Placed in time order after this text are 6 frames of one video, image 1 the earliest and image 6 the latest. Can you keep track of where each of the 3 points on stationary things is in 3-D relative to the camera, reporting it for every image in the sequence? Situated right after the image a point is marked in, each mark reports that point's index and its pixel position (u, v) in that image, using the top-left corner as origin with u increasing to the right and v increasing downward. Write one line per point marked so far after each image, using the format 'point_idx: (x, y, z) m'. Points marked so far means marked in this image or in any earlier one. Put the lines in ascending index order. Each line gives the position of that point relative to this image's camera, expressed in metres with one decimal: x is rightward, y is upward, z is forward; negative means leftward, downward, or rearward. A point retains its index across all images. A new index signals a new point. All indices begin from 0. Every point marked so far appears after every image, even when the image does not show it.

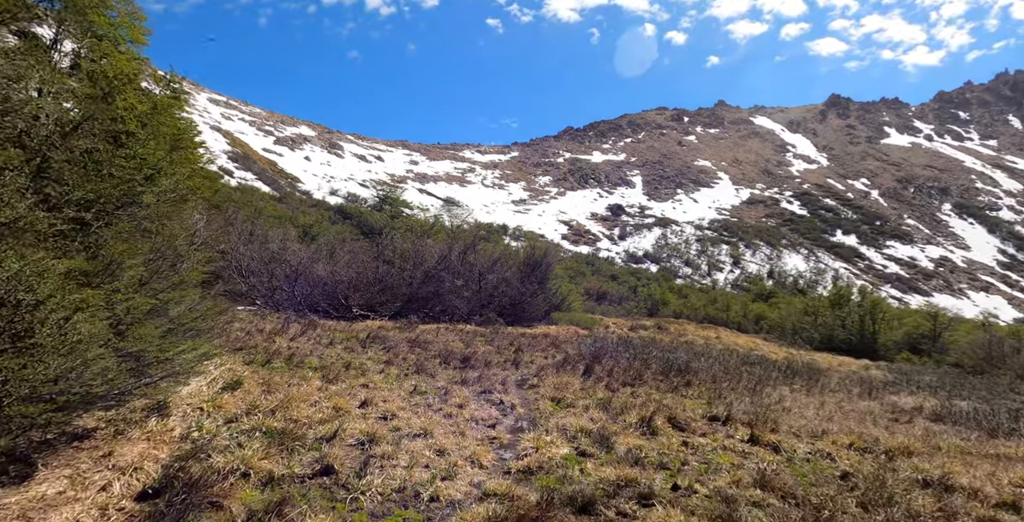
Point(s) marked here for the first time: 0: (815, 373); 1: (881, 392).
0: (+8.6, -3.2, +18.1) m
1: (+9.1, -3.2, +15.6) m
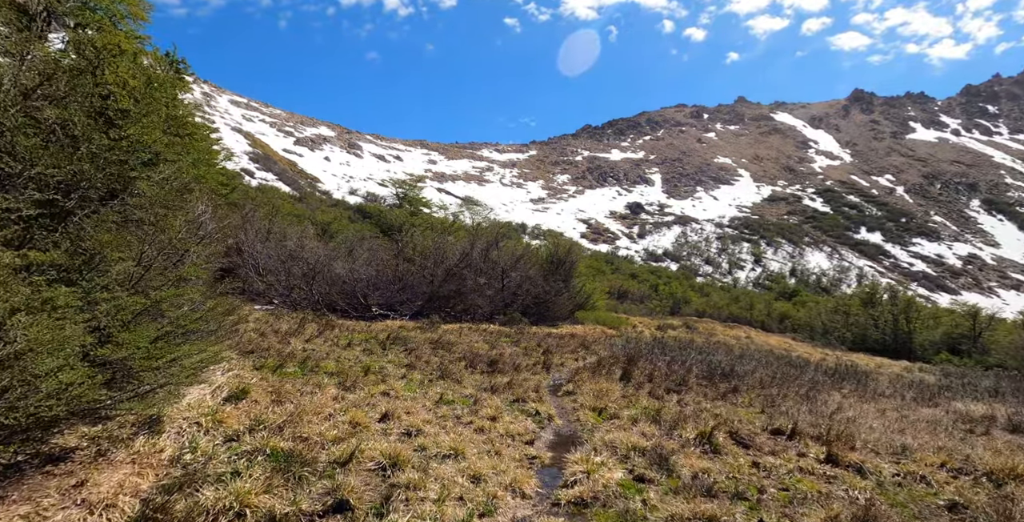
0: (+9.3, -3.0, +17.0) m
1: (+9.7, -3.1, +14.5) m
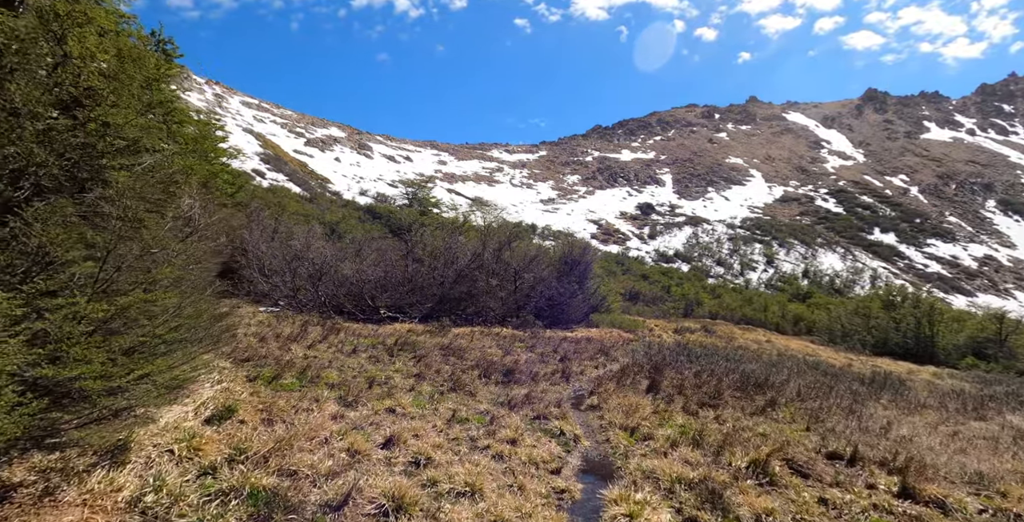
0: (+9.7, -3.1, +16.0) m
1: (+10.0, -3.1, +13.5) m
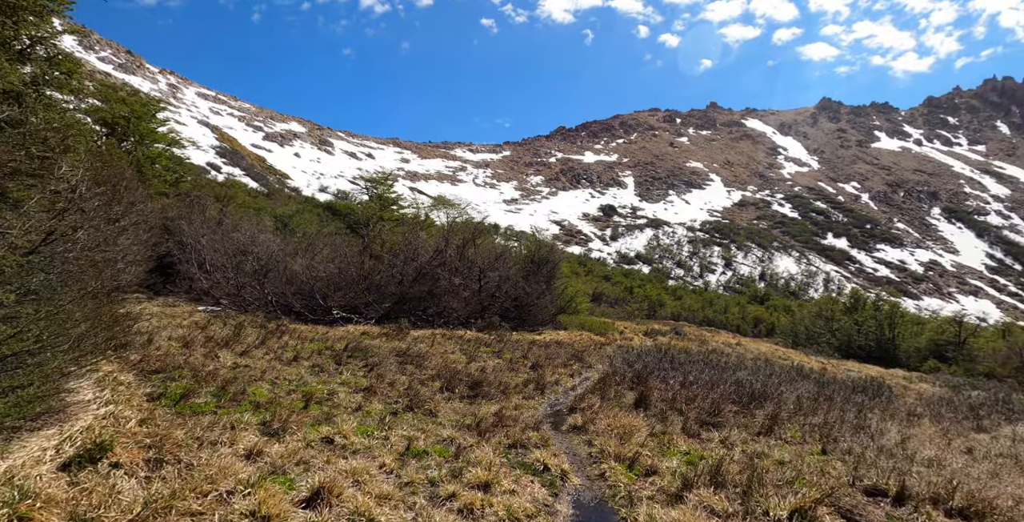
0: (+8.9, -3.1, +15.2) m
1: (+9.3, -3.1, +12.8) m
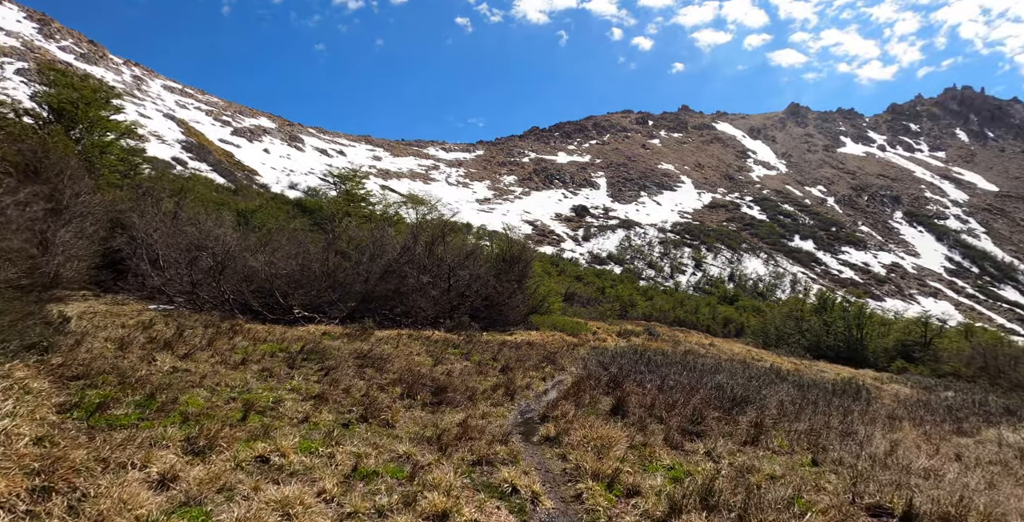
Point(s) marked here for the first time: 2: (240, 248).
0: (+8.2, -3.1, +15.0) m
1: (+8.7, -3.1, +12.5) m
2: (-7.7, +0.3, +18.0) m
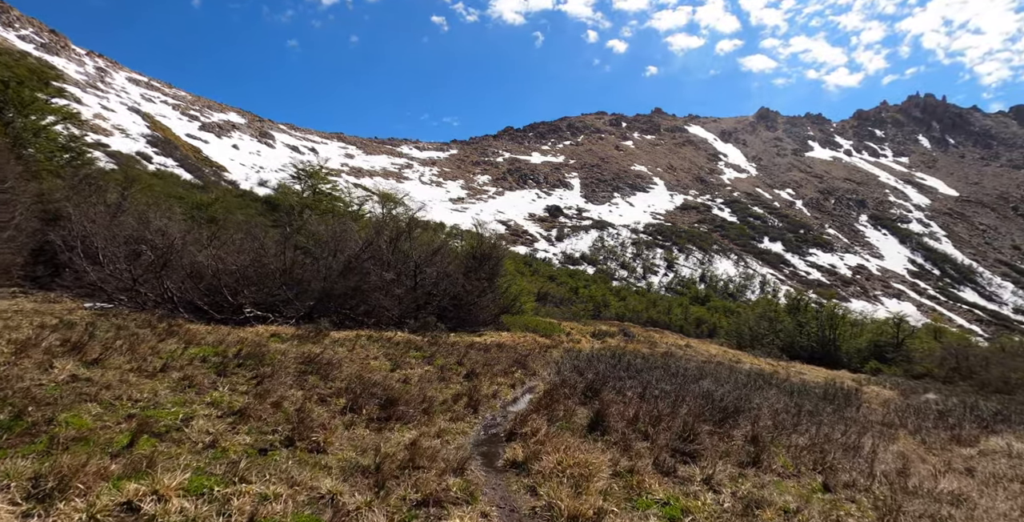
0: (+7.5, -3.1, +14.3) m
1: (+8.1, -3.1, +11.8) m
2: (-8.5, +0.5, +16.6) m
